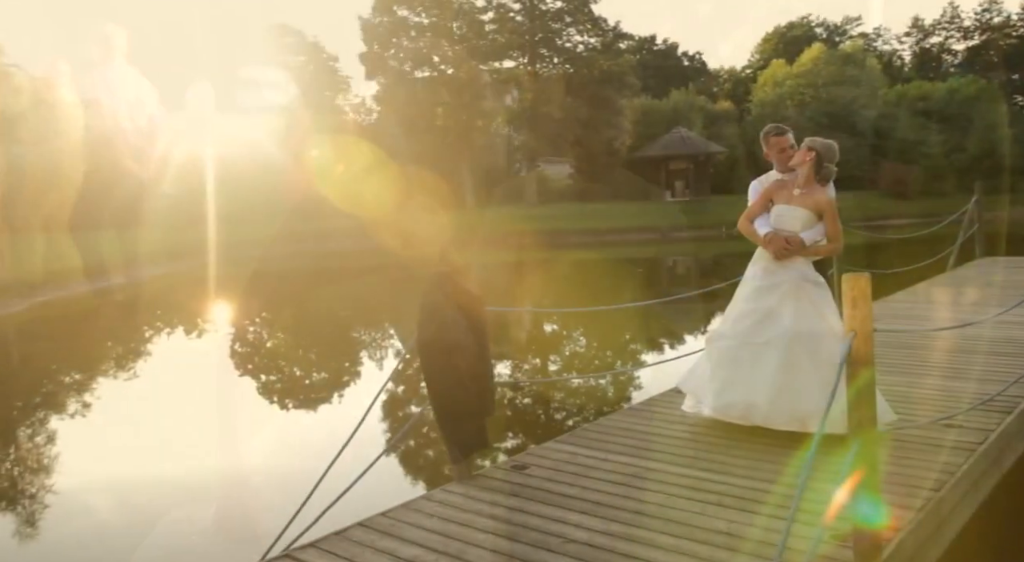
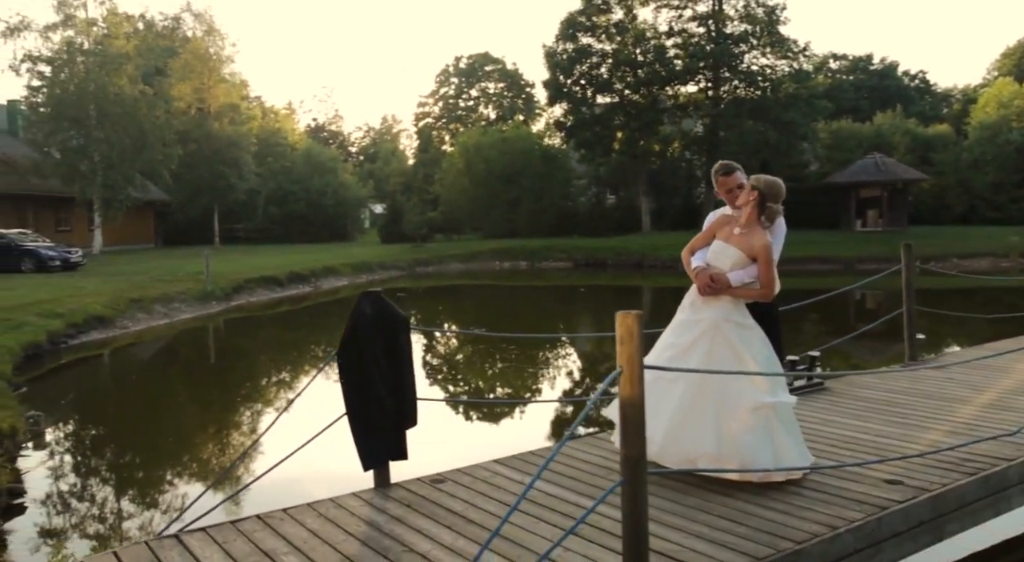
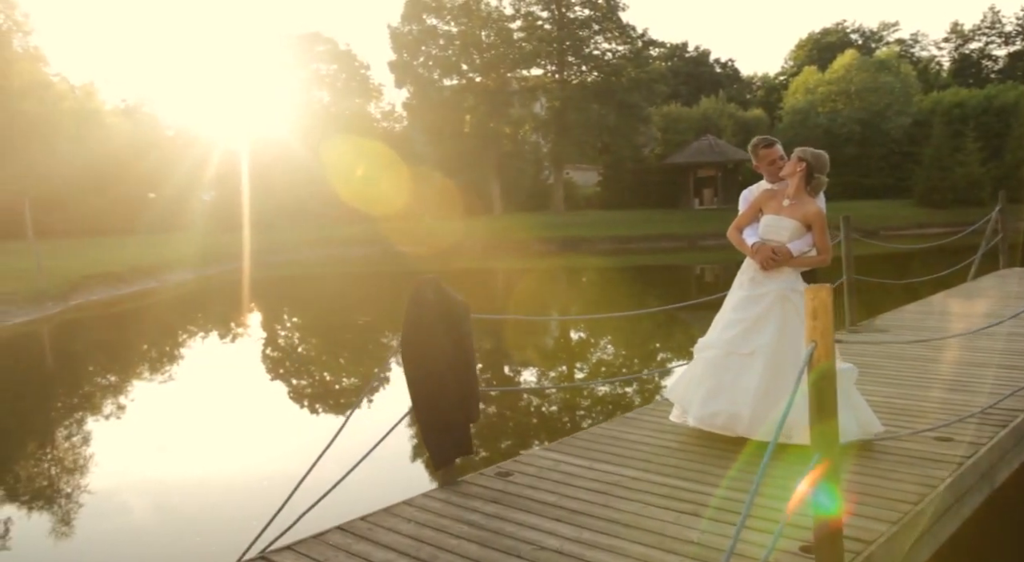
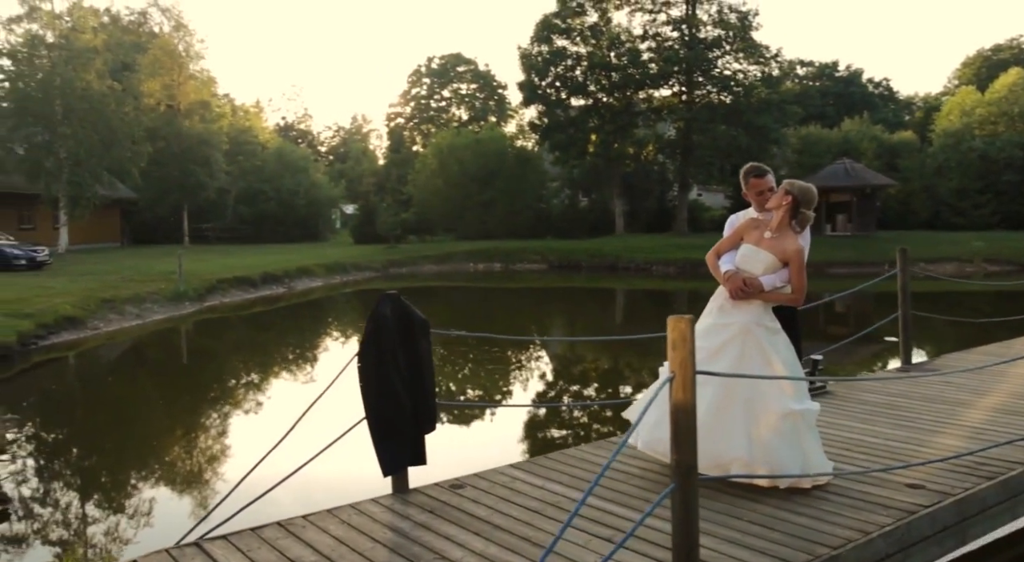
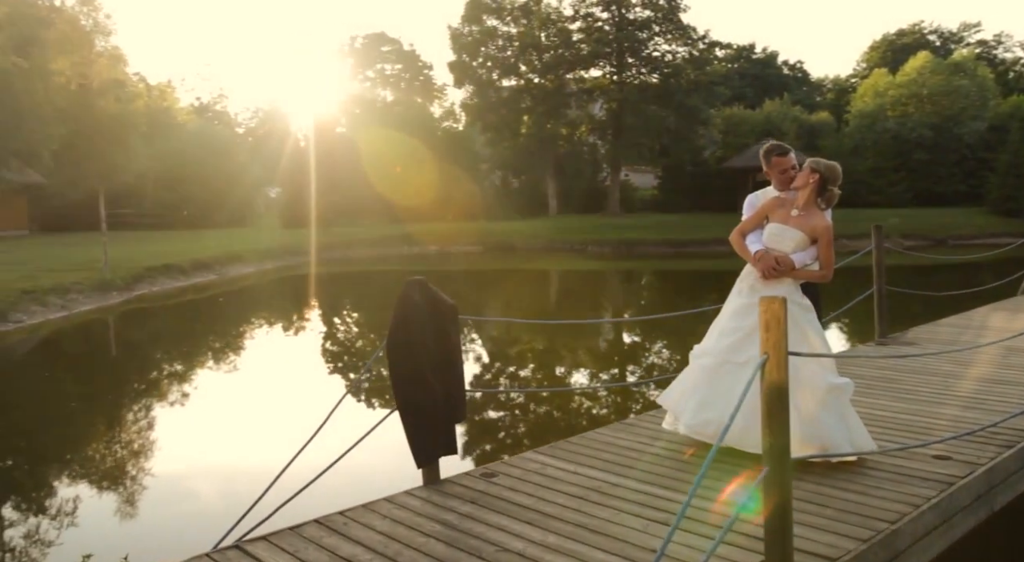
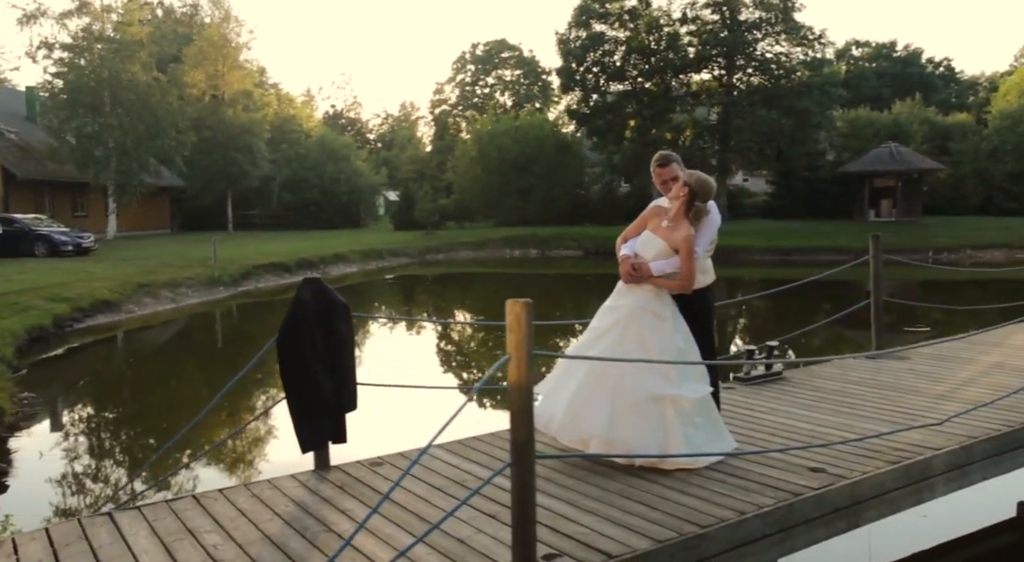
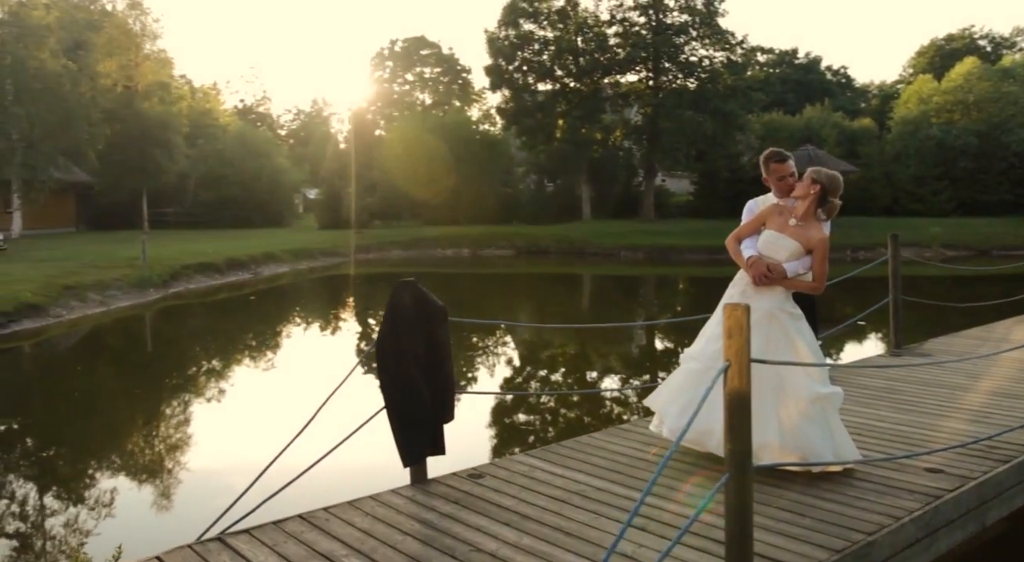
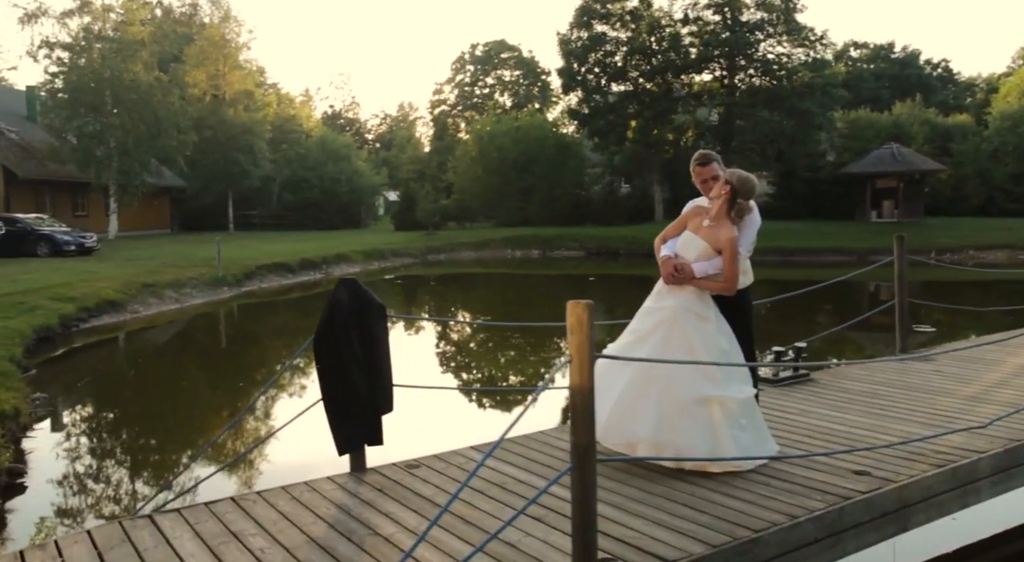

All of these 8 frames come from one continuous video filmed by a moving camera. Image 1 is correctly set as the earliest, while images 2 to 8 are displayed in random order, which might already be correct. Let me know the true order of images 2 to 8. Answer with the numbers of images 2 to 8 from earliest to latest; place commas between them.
3, 5, 7, 4, 2, 8, 6
